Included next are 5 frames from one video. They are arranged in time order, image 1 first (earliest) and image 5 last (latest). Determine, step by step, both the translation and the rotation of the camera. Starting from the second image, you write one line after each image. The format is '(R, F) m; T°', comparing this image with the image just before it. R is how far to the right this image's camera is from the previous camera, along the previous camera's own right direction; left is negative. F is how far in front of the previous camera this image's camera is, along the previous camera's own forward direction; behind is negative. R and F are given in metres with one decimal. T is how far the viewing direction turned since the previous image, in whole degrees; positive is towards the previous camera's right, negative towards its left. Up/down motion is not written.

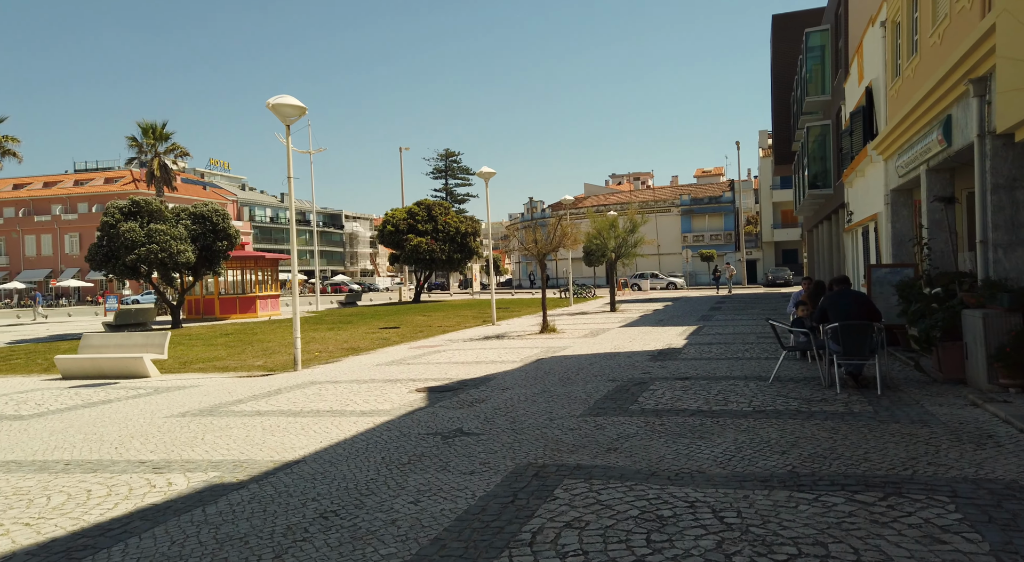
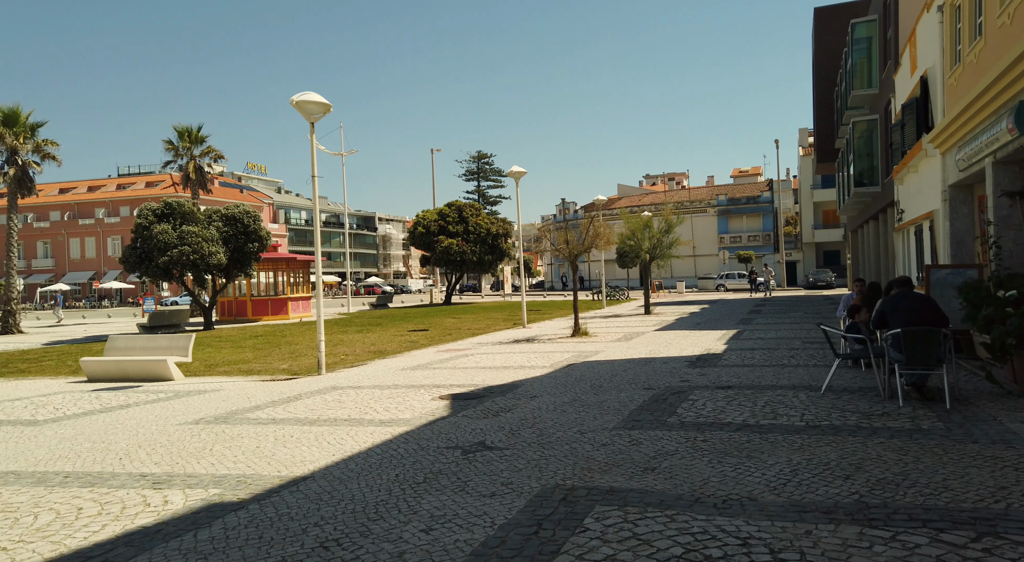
(+0.1, +0.6) m; -2°
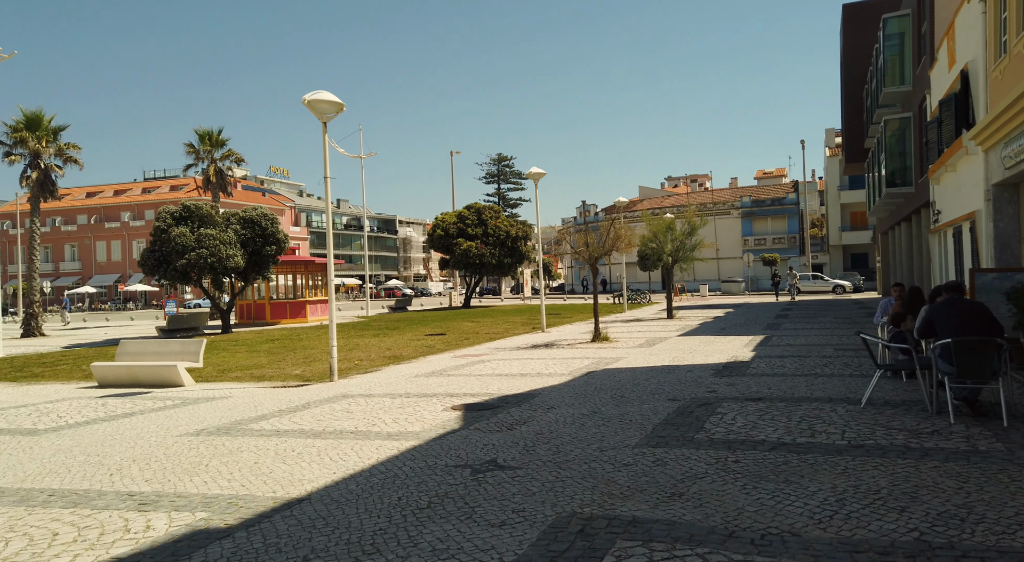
(+0.1, +0.5) m; -2°
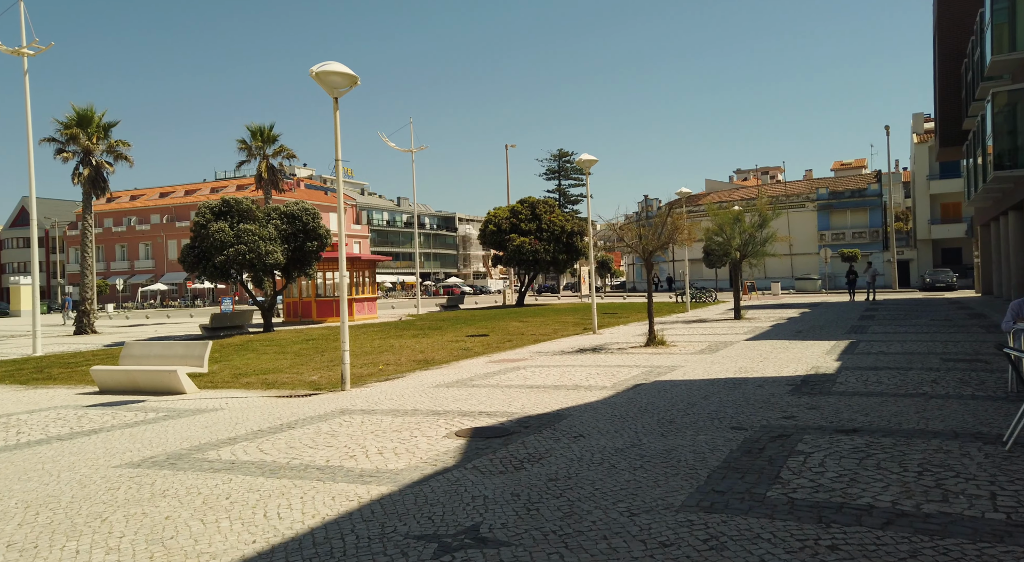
(+0.5, +2.1) m; -5°
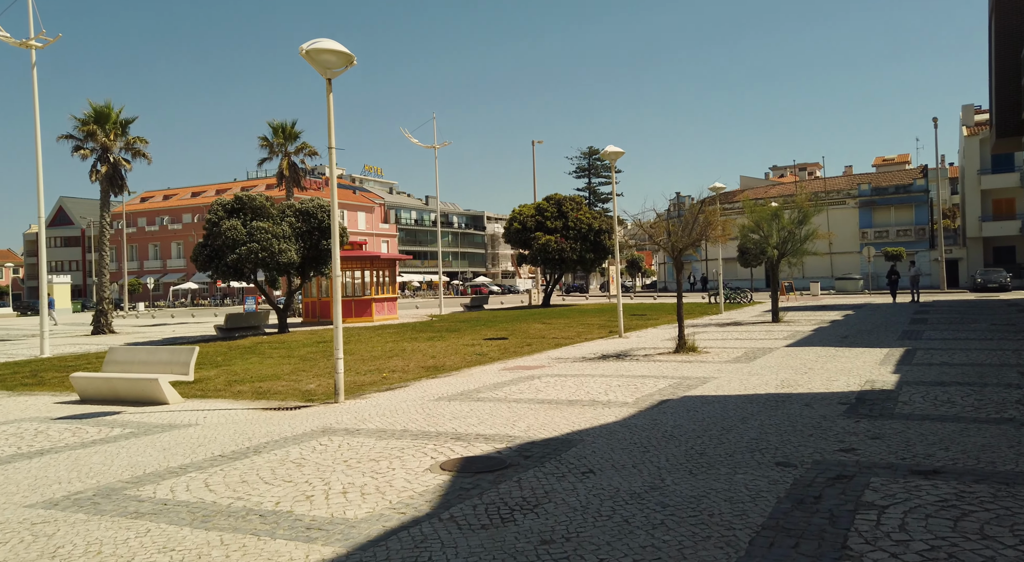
(+0.3, +1.4) m; -2°
